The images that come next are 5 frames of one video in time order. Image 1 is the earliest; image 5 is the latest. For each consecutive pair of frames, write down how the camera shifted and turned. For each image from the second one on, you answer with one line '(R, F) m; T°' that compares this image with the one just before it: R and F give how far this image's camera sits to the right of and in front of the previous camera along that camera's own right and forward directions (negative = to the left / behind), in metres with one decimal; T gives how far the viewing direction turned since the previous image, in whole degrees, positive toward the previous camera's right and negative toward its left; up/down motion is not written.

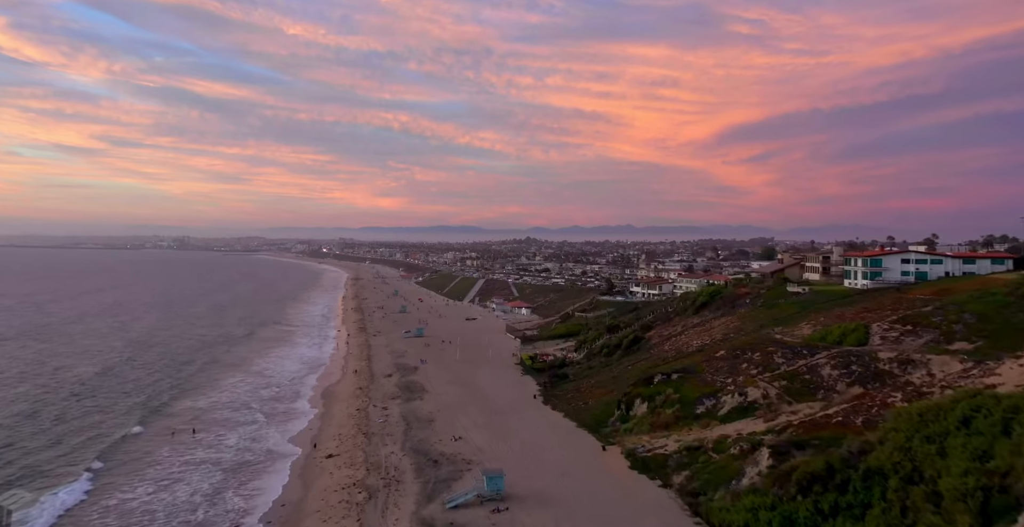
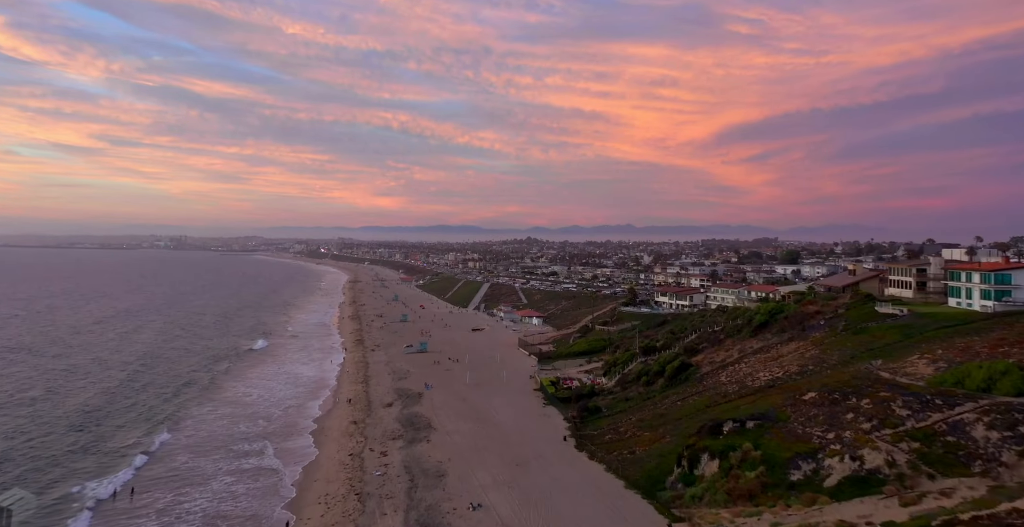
(-0.7, +3.6) m; 0°
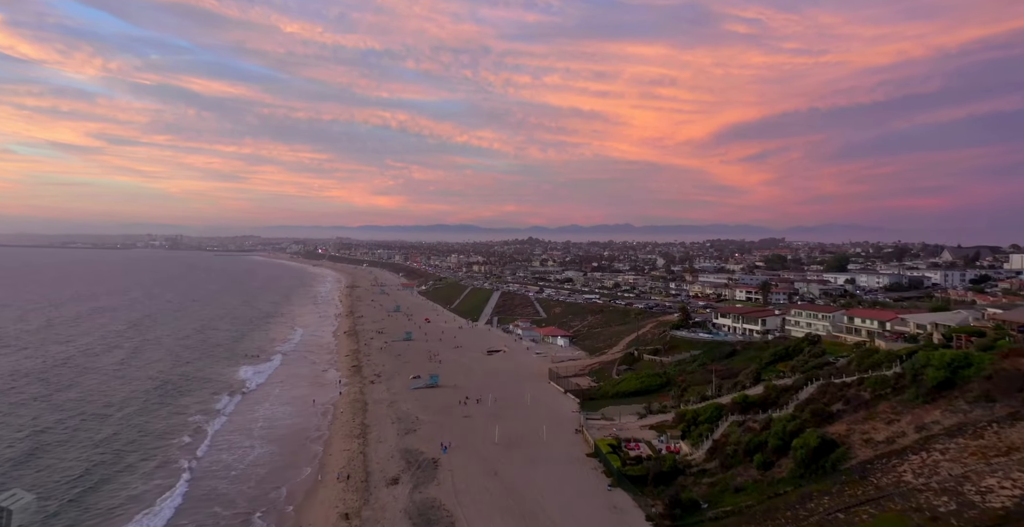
(-1.4, +6.0) m; 0°
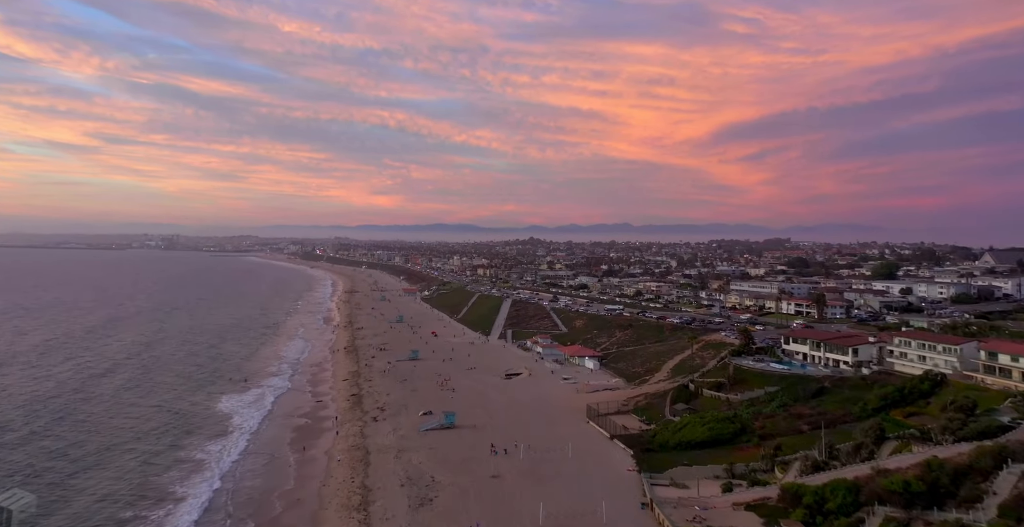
(-1.2, +4.8) m; 0°
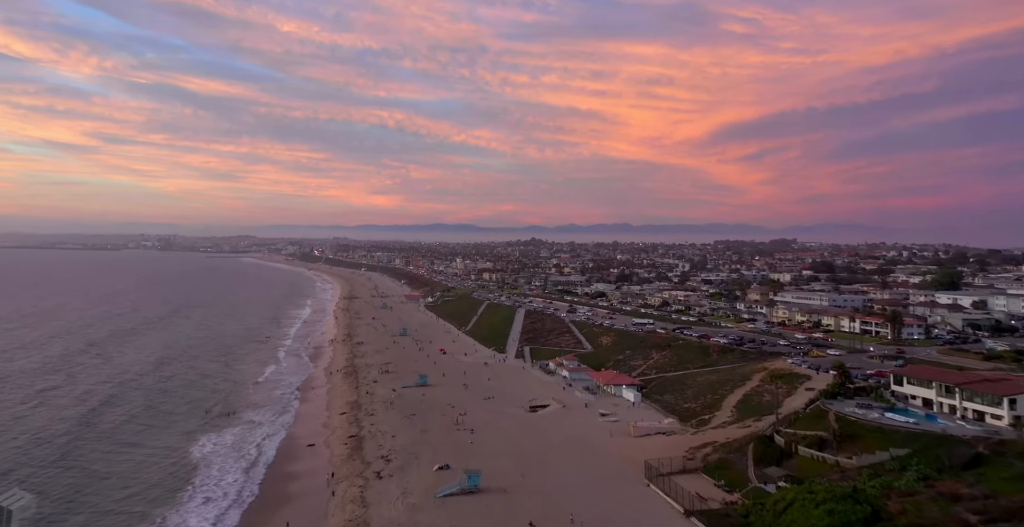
(-1.2, +5.1) m; 0°
